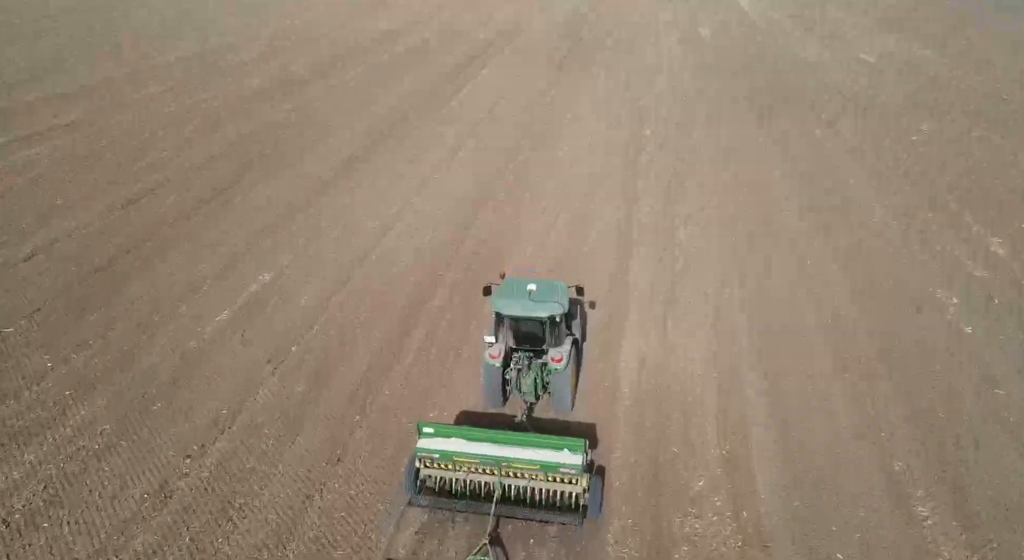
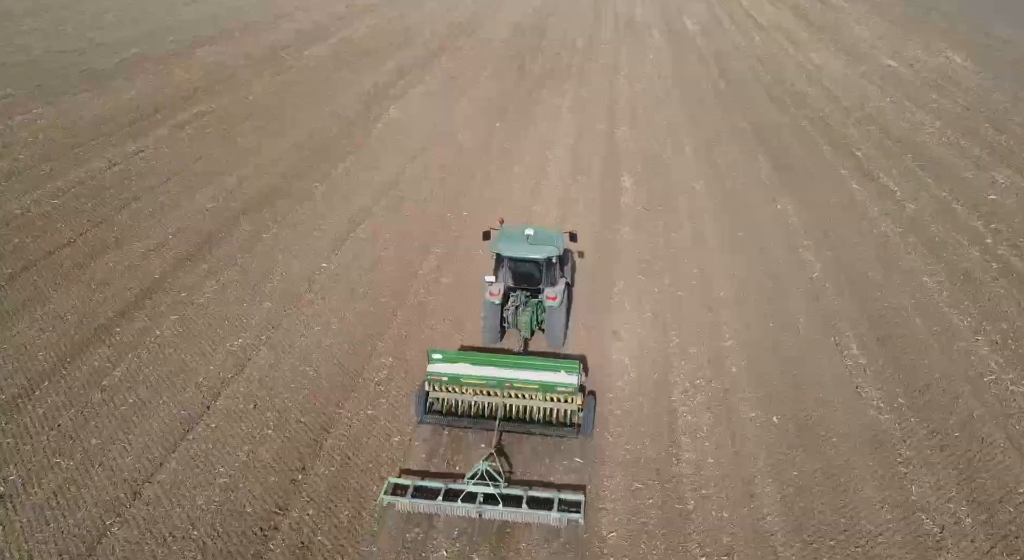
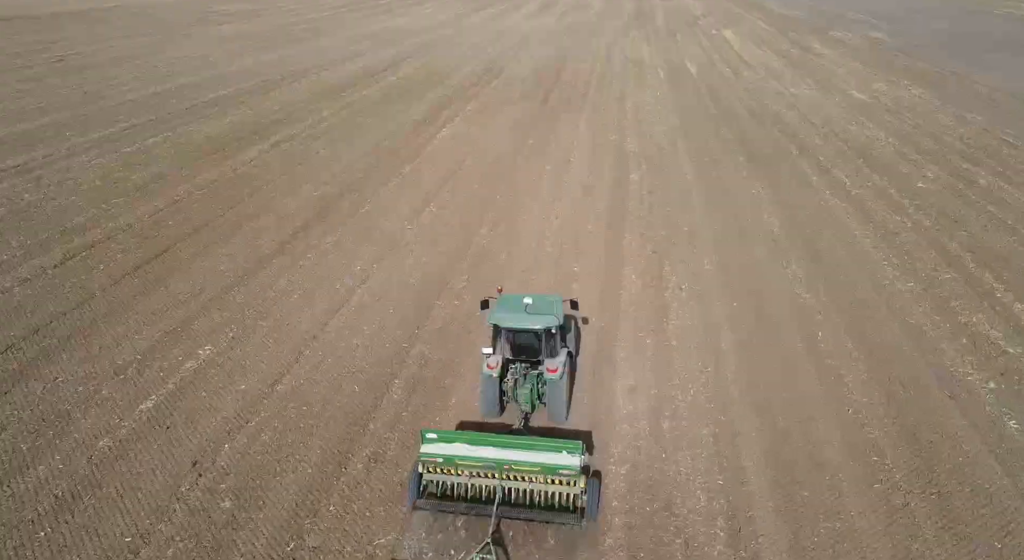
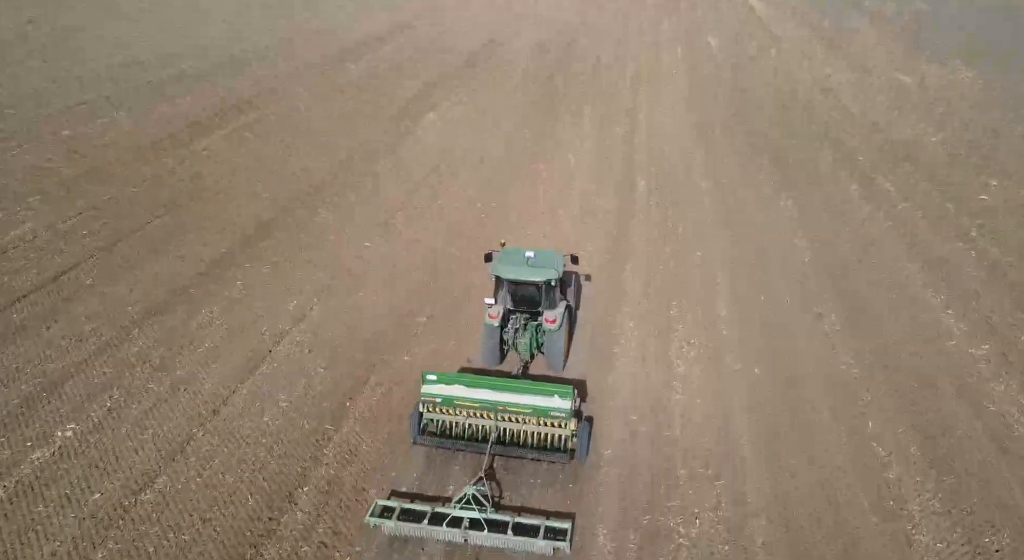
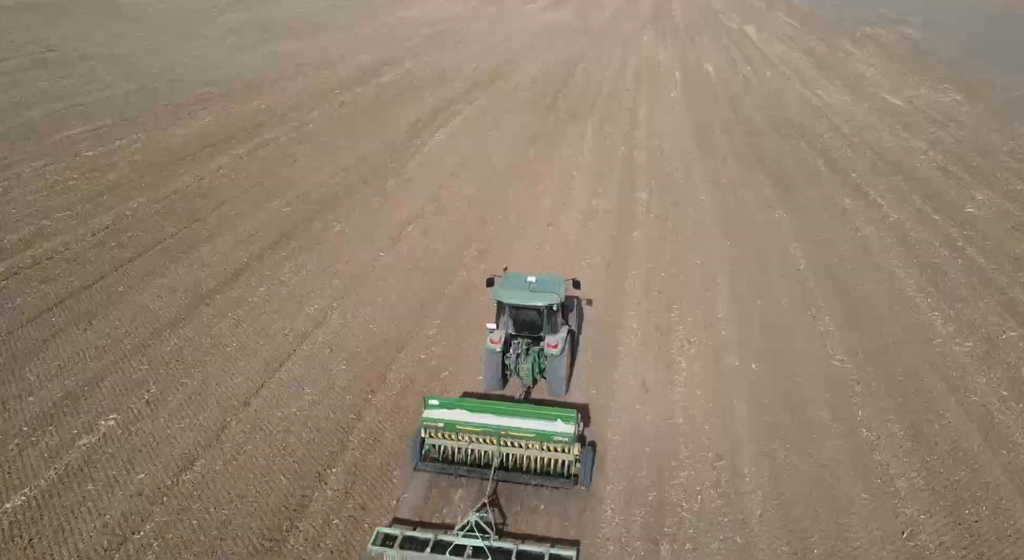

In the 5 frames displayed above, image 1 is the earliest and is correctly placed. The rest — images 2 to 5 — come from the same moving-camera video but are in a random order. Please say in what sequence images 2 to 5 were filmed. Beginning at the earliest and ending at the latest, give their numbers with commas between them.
3, 5, 4, 2
